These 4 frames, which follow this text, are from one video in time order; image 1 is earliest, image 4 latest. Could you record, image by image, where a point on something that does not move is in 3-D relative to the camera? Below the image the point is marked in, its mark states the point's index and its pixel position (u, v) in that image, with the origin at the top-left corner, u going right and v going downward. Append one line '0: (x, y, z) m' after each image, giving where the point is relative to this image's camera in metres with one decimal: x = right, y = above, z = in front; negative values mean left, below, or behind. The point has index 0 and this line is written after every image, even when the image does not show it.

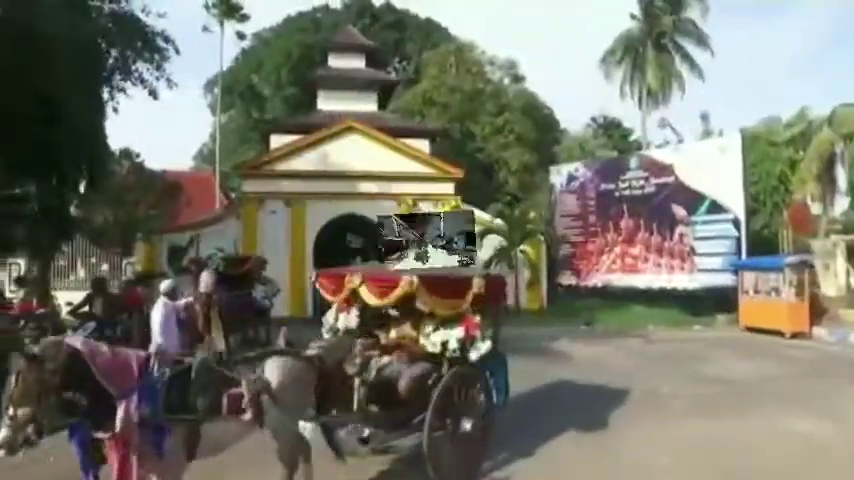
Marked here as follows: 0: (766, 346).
0: (+12.3, -3.7, +17.6) m
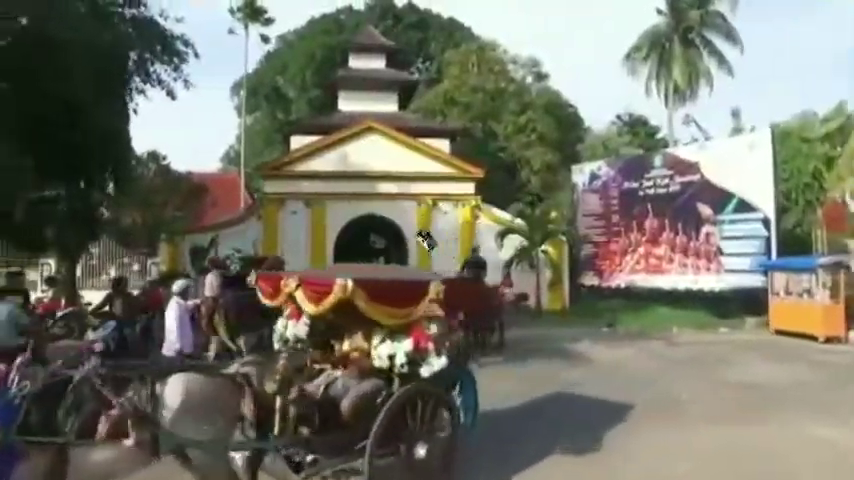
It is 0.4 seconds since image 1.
0: (+12.2, -3.7, +16.3) m
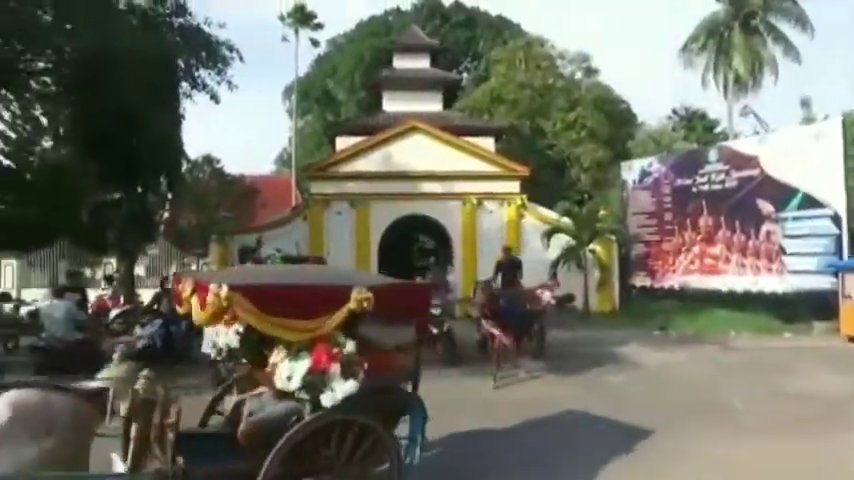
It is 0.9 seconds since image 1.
0: (+12.3, -3.7, +14.4) m
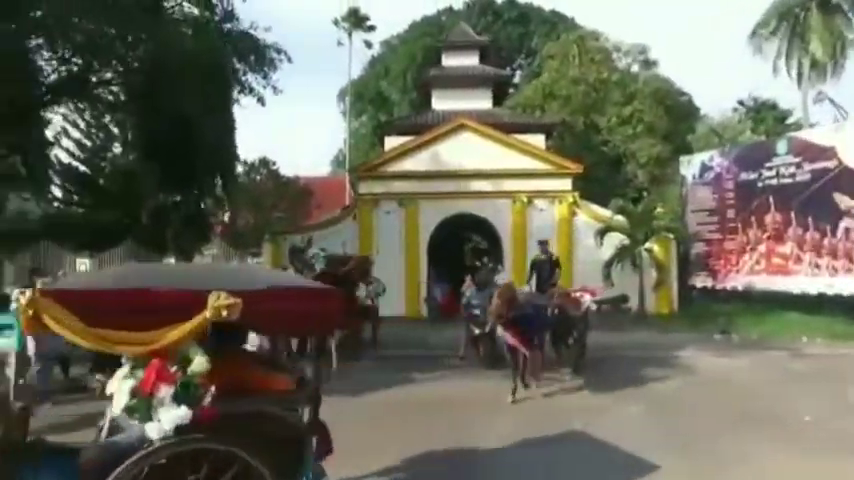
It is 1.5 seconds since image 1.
0: (+21.4, -1.3, +13.6) m
